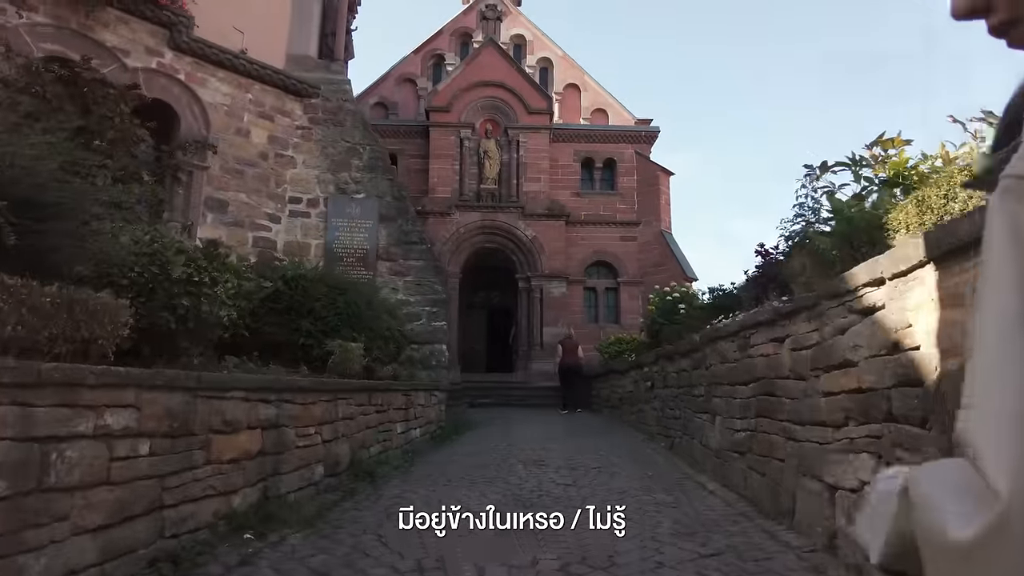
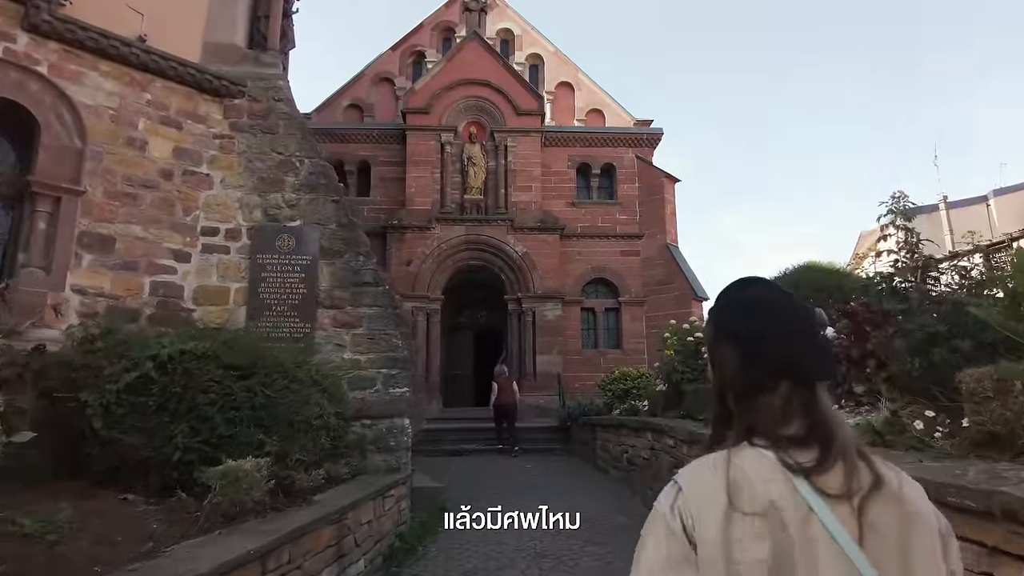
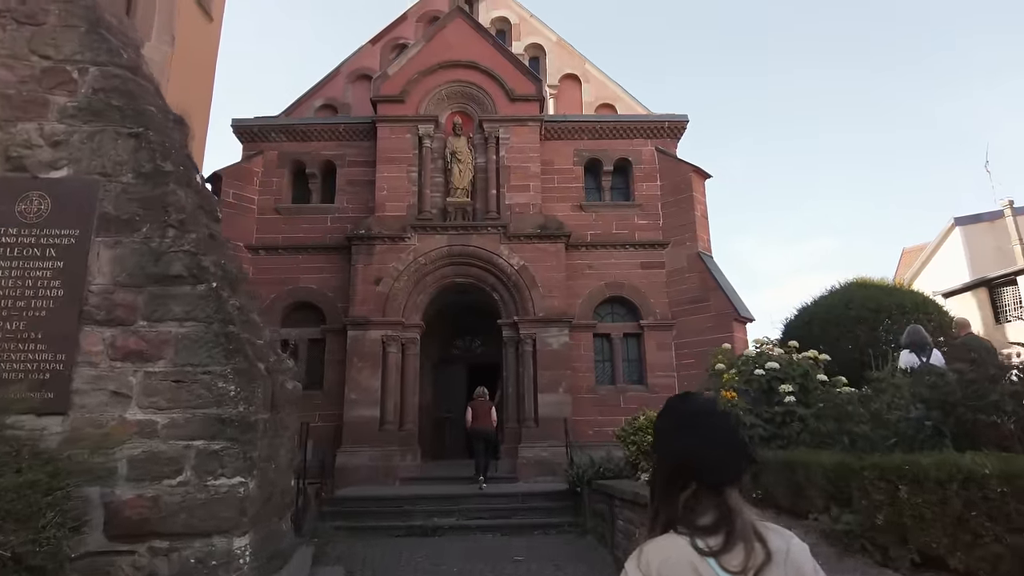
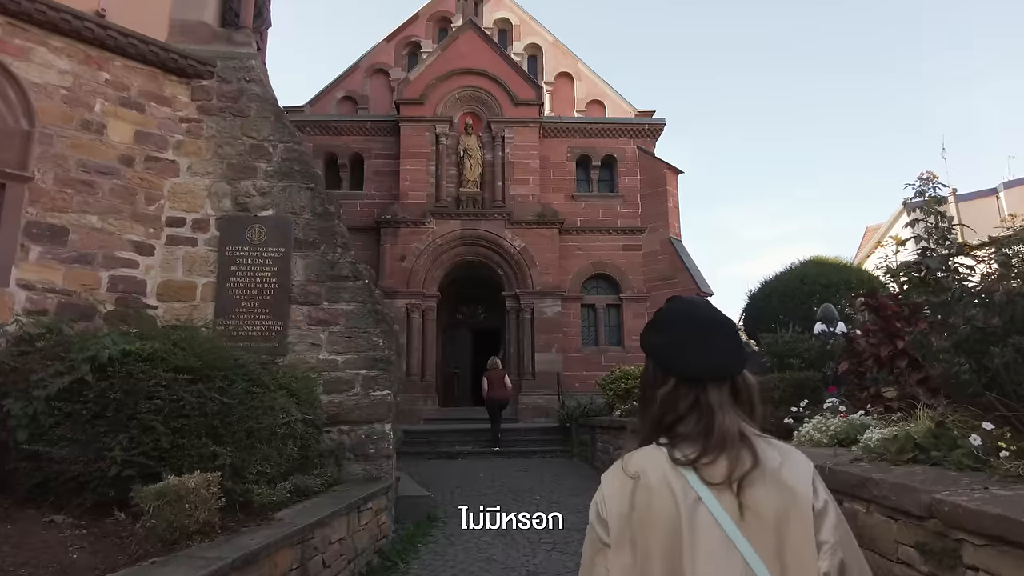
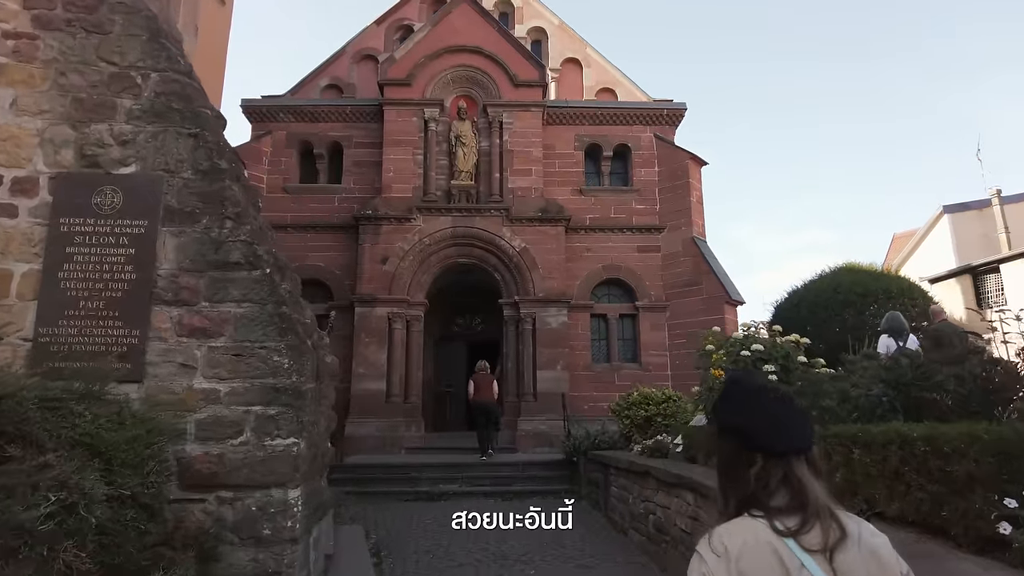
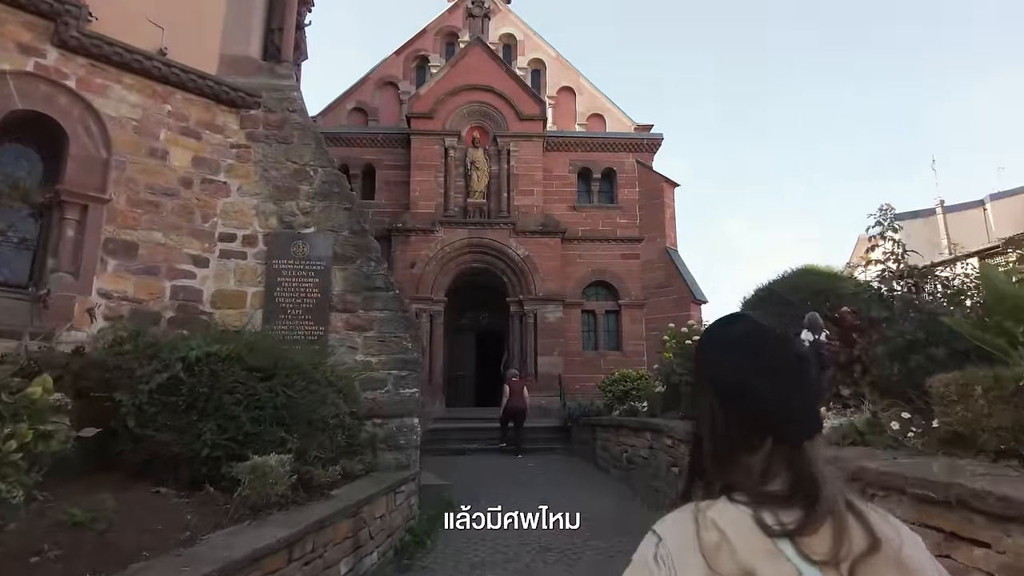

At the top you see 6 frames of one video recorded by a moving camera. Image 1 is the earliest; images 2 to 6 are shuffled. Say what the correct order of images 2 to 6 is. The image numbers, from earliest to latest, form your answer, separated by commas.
6, 2, 4, 5, 3
